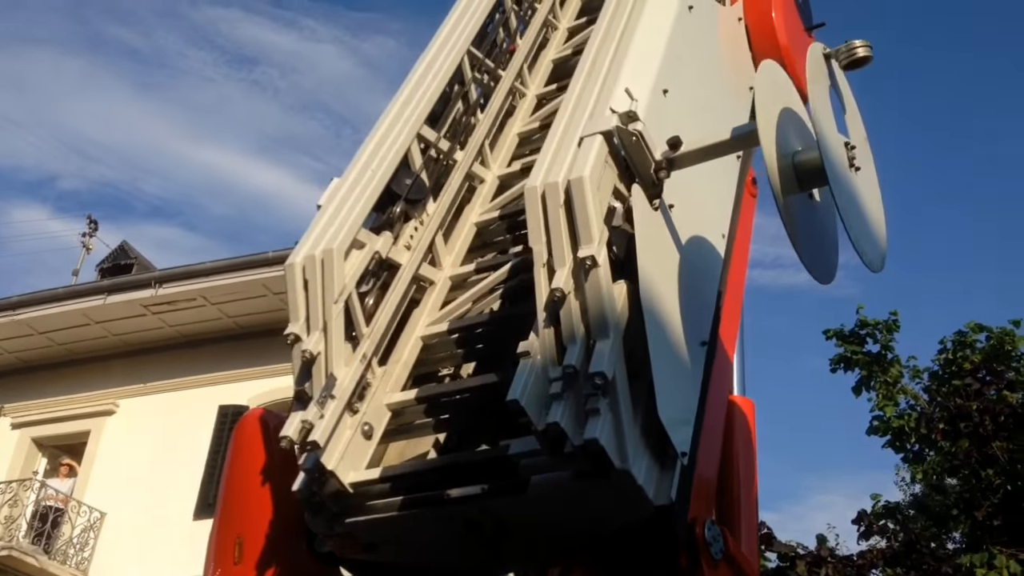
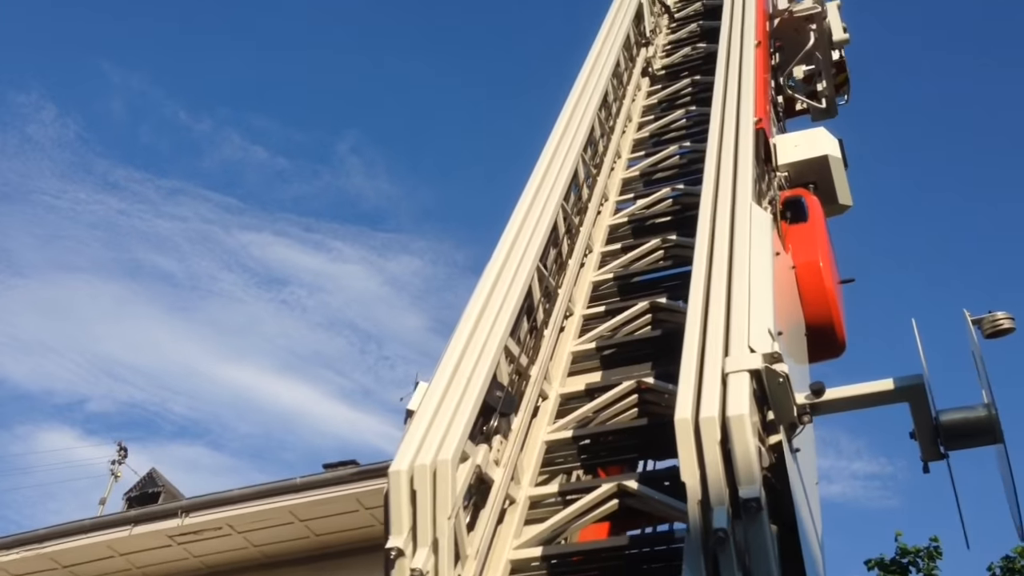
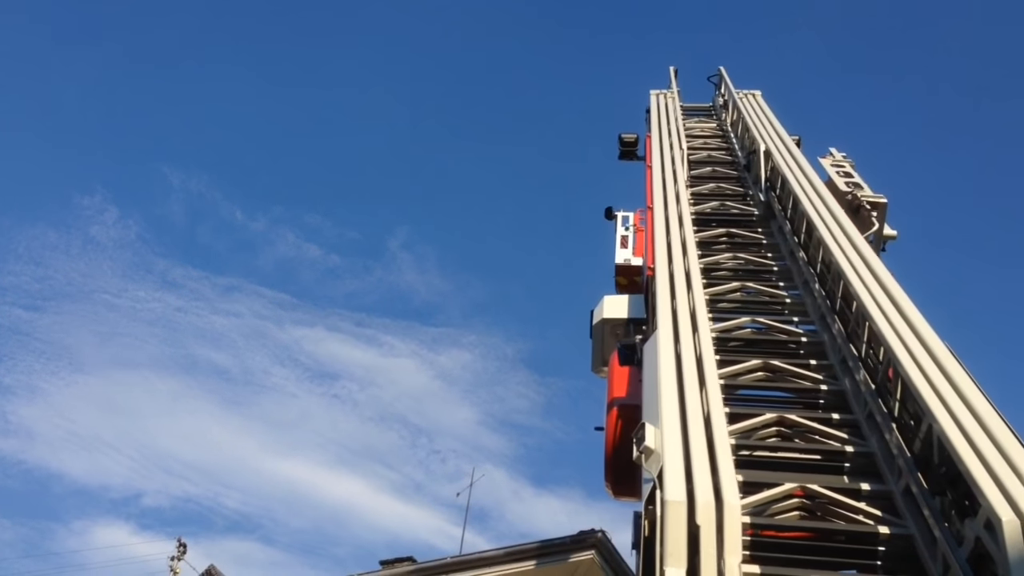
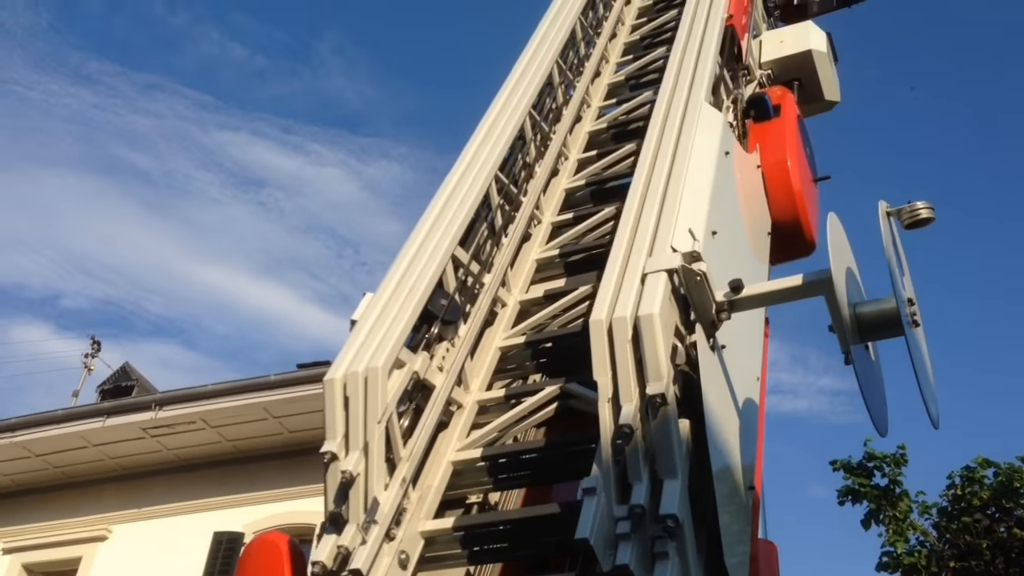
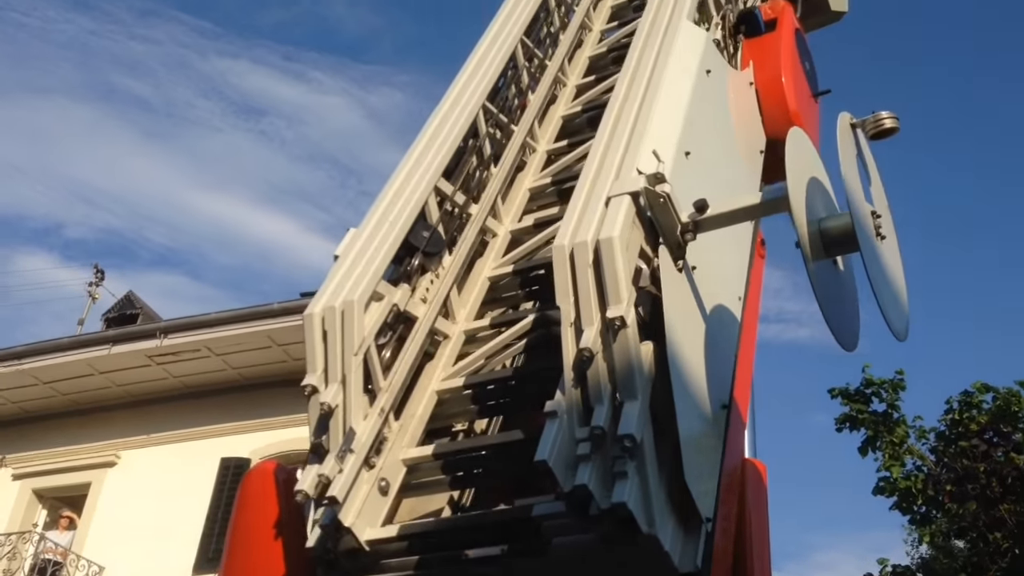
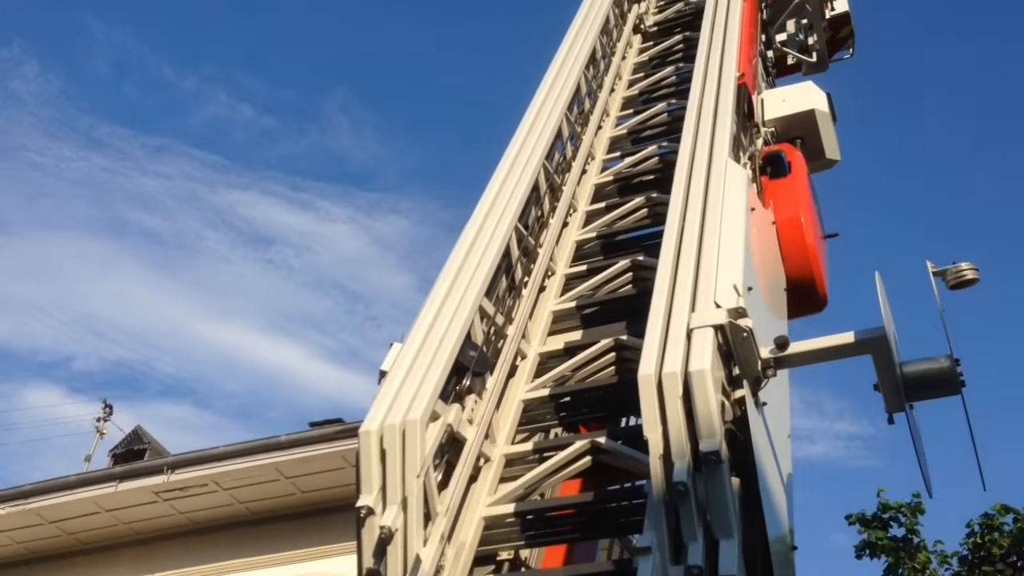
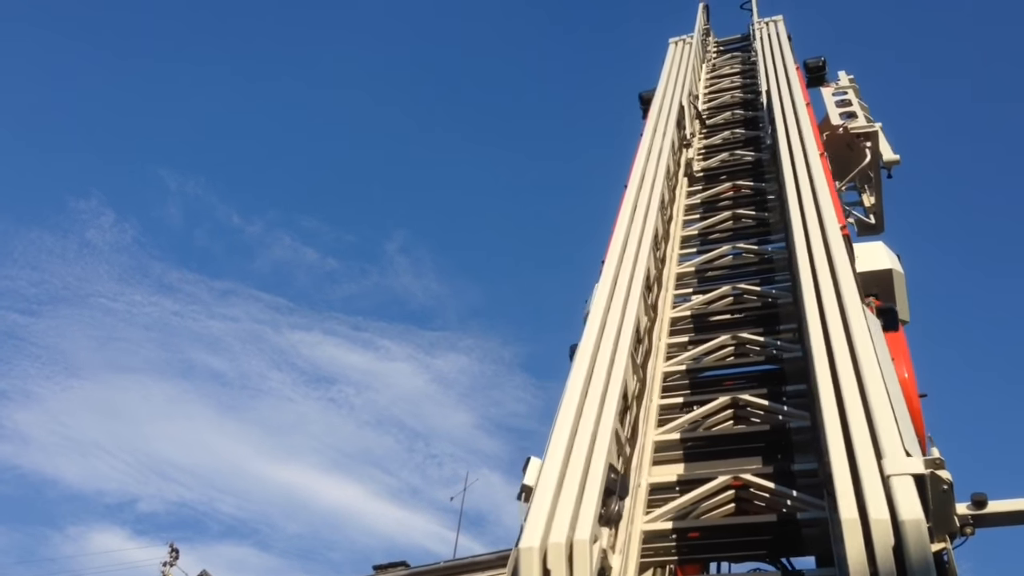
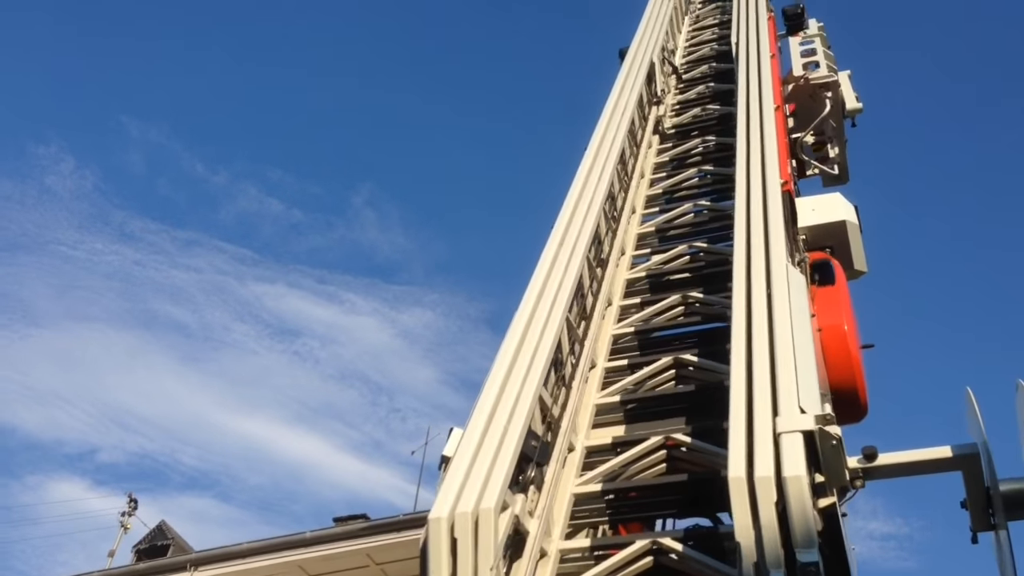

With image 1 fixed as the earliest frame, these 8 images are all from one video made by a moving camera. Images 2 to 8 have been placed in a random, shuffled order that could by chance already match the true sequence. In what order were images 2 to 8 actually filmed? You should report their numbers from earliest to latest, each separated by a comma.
5, 4, 6, 2, 8, 7, 3
